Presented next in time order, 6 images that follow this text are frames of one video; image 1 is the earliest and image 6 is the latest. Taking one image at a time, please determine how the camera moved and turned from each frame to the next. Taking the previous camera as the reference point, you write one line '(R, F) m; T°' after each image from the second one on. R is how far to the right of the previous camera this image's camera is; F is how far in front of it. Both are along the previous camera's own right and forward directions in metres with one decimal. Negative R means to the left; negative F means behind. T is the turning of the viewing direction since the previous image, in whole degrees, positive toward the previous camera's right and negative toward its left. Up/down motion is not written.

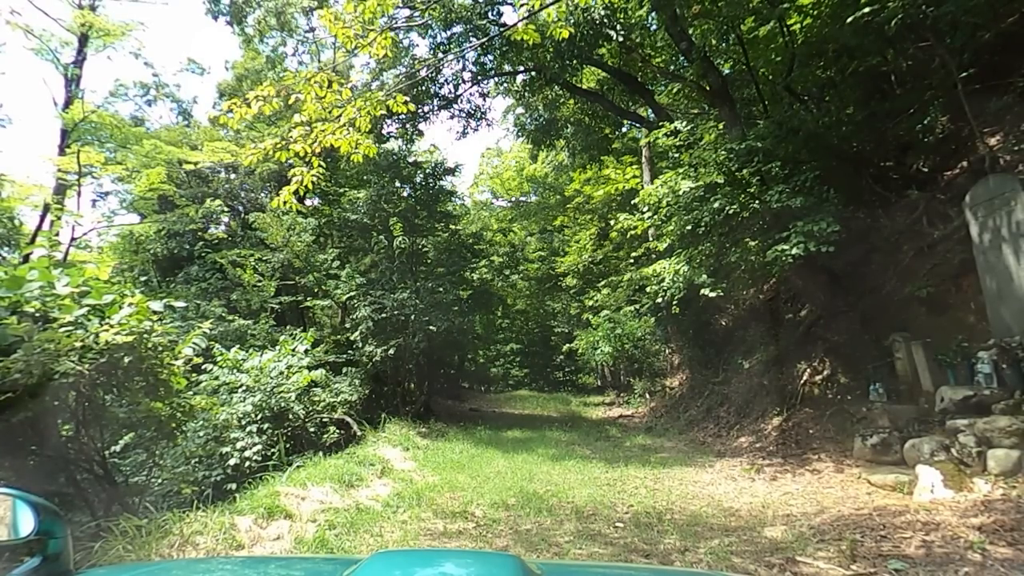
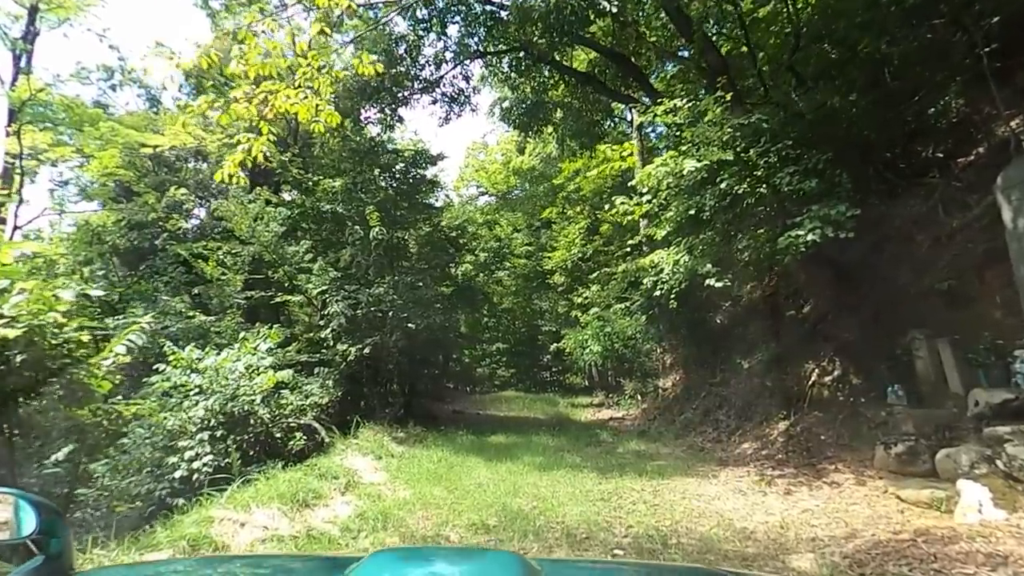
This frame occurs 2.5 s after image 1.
(0.0, +0.7) m; +1°
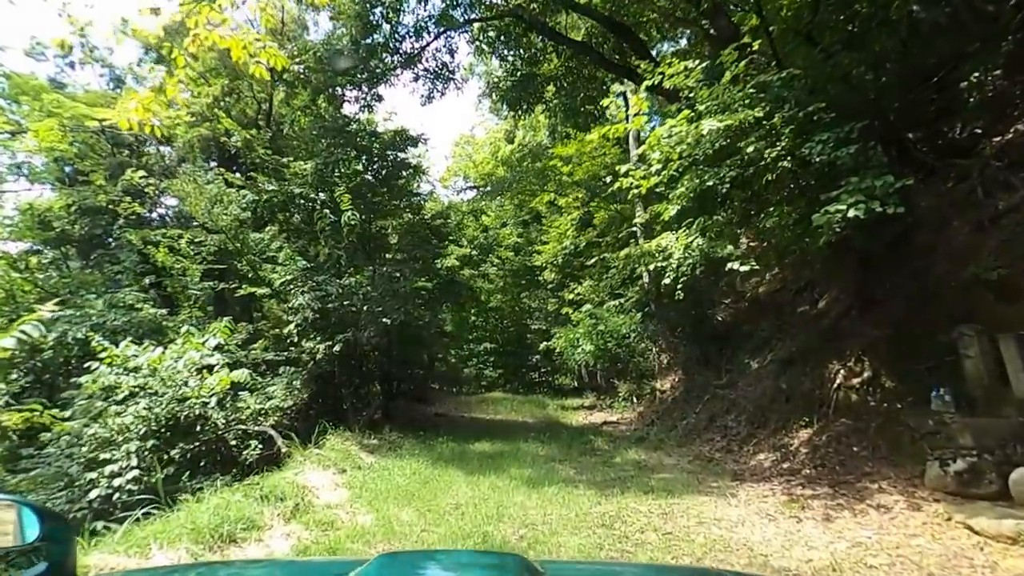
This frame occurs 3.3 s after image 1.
(0.0, +1.0) m; +1°
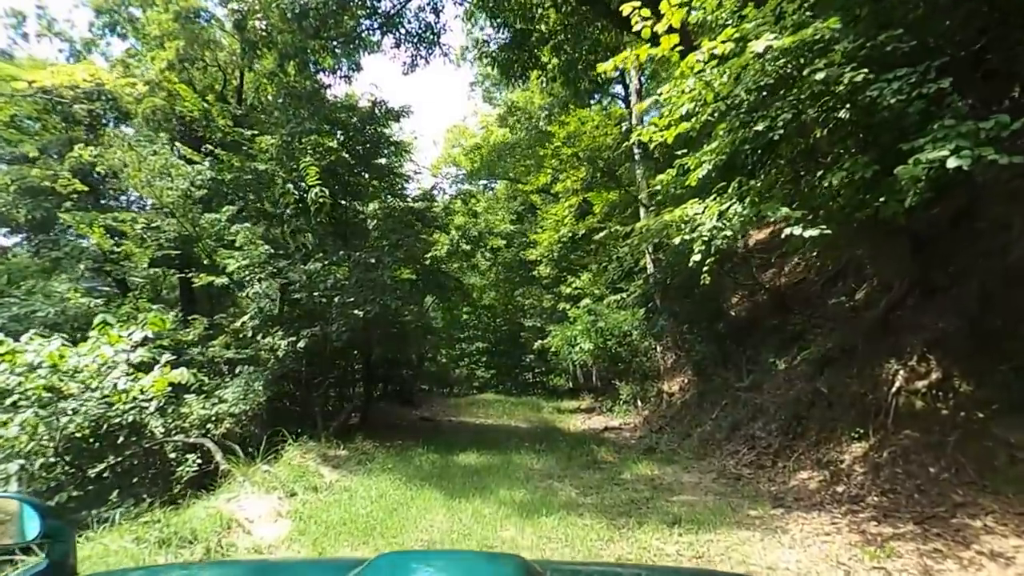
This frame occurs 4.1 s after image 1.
(0.0, +1.2) m; +1°
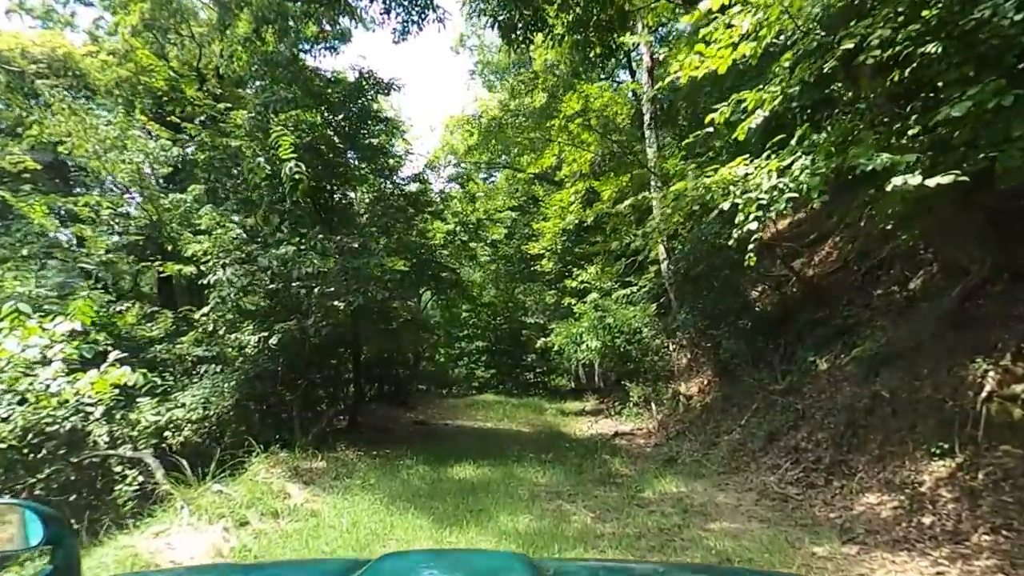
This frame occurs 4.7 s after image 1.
(0.0, +1.0) m; 0°
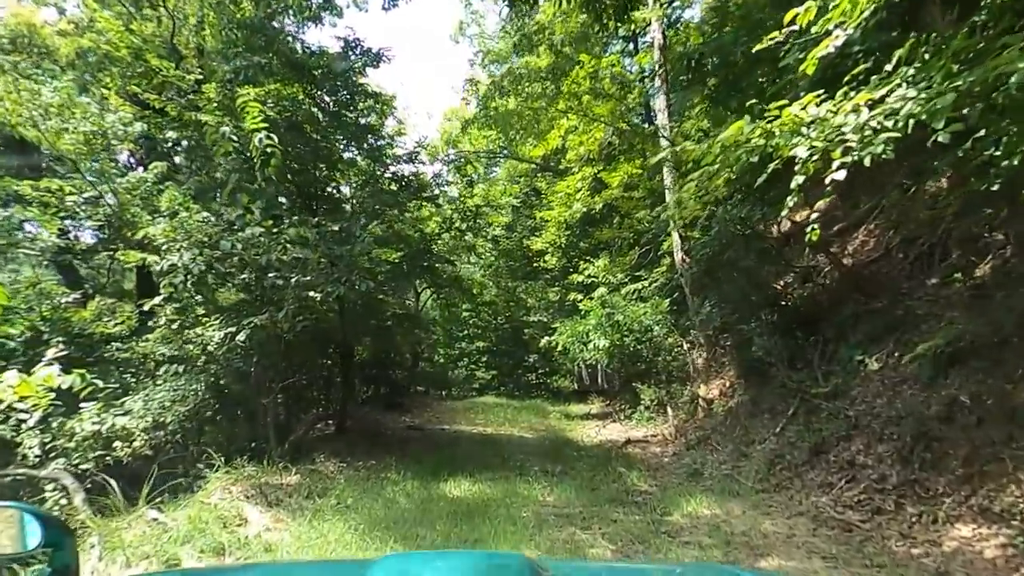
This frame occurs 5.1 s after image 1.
(0.0, +0.9) m; 0°
